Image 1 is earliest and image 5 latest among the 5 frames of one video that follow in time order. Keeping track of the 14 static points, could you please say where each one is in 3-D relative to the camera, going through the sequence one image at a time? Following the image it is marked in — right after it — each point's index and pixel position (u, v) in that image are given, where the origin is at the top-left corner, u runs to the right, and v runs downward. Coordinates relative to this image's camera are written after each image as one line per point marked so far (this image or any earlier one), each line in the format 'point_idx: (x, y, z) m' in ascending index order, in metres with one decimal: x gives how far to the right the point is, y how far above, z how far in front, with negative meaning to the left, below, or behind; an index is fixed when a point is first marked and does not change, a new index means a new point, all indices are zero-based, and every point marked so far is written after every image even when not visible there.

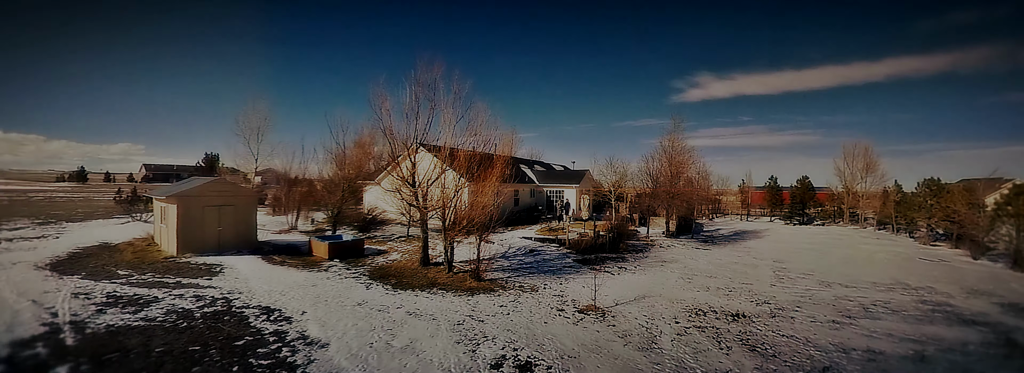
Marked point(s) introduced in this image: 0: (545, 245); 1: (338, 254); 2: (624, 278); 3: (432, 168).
0: (+1.1, -1.9, +13.5) m
1: (-5.3, -2.0, +12.5) m
2: (+2.8, -2.3, +10.5) m
3: (-2.0, +0.5, +11.4) m
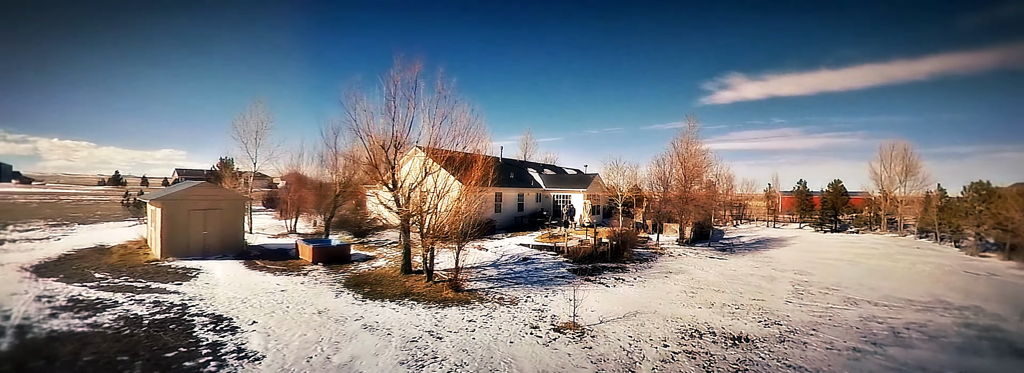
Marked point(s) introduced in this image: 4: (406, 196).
0: (+0.8, -2.0, +12.6) m
1: (-5.6, -2.1, +12.0) m
2: (+2.4, -2.4, +9.4) m
3: (-2.4, +0.4, +10.7) m
4: (-2.7, -0.2, +10.3) m
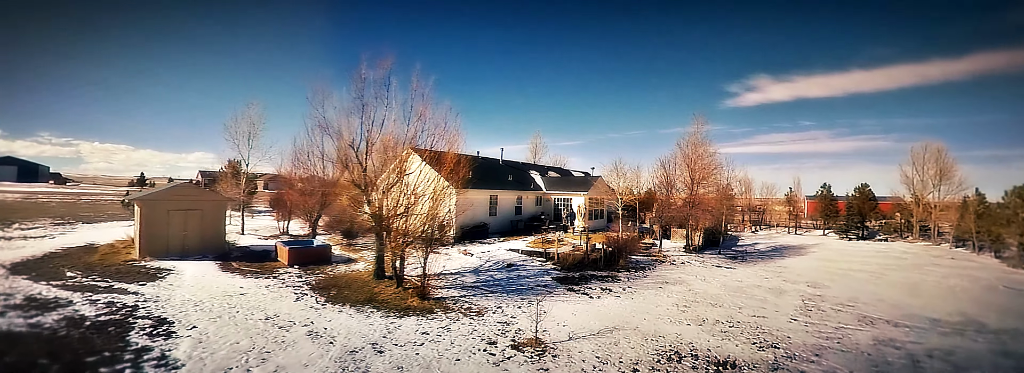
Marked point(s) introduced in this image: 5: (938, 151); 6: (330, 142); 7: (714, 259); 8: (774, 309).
0: (+0.4, -2.1, +11.8) m
1: (-6.0, -2.1, +11.6) m
2: (+1.8, -2.4, +8.6) m
3: (-2.9, +0.4, +10.1) m
4: (-3.2, -0.2, +9.8) m
5: (+6.6, +0.5, +6.4) m
6: (-4.6, +1.1, +10.3) m
7: (+7.0, -2.5, +14.4) m
8: (+5.3, -2.5, +8.5) m
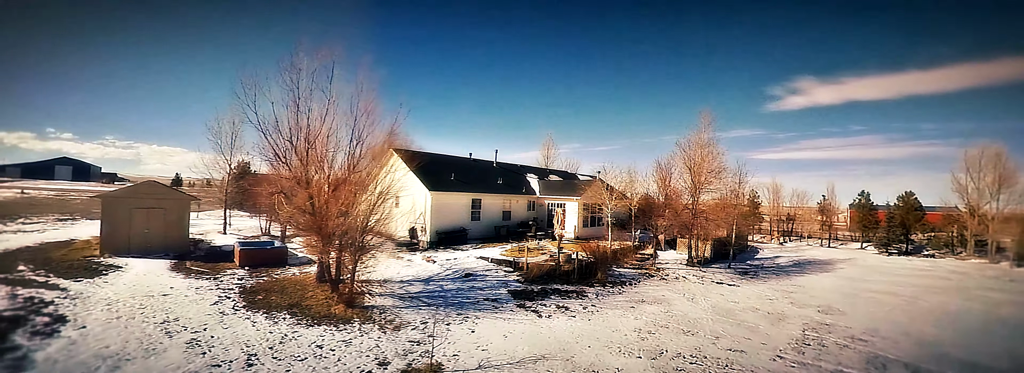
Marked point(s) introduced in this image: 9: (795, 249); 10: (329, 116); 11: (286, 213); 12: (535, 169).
0: (-0.5, -2.1, +10.6) m
1: (-6.9, -2.0, +11.0) m
2: (+0.6, -2.4, +7.3) m
3: (-3.9, +0.4, +9.2) m
4: (-4.2, -0.2, +8.9) m
5: (+5.3, +0.5, +4.7) m
6: (-5.6, +1.2, +9.6) m
7: (+6.3, -2.7, +12.7) m
8: (+4.1, -2.6, +6.9) m
9: (+13.0, -2.9, +19.1) m
10: (-4.2, +1.5, +9.5) m
11: (-5.0, -0.5, +9.1) m
12: (+1.0, +0.8, +19.6) m
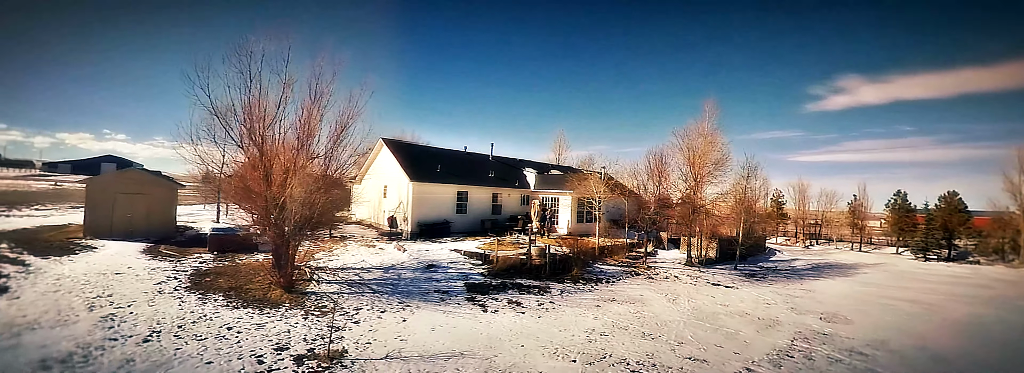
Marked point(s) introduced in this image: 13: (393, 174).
0: (-1.2, -1.8, +9.9) m
1: (-7.6, -1.6, +10.7) m
2: (-0.4, -2.1, +6.5) m
3: (-4.6, +0.8, +8.8) m
4: (-5.0, +0.2, +8.5) m
5: (+4.2, +0.7, +3.6) m
6: (-6.3, +1.6, +9.3) m
7: (+5.7, -2.5, +11.5) m
8: (+3.1, -2.3, +5.9) m
9: (+12.9, -2.8, +17.3) m
10: (-4.9, +1.9, +9.1) m
11: (-5.8, -0.1, +8.8) m
12: (+1.0, +1.1, +18.8) m
13: (-4.0, +0.4, +13.8) m
